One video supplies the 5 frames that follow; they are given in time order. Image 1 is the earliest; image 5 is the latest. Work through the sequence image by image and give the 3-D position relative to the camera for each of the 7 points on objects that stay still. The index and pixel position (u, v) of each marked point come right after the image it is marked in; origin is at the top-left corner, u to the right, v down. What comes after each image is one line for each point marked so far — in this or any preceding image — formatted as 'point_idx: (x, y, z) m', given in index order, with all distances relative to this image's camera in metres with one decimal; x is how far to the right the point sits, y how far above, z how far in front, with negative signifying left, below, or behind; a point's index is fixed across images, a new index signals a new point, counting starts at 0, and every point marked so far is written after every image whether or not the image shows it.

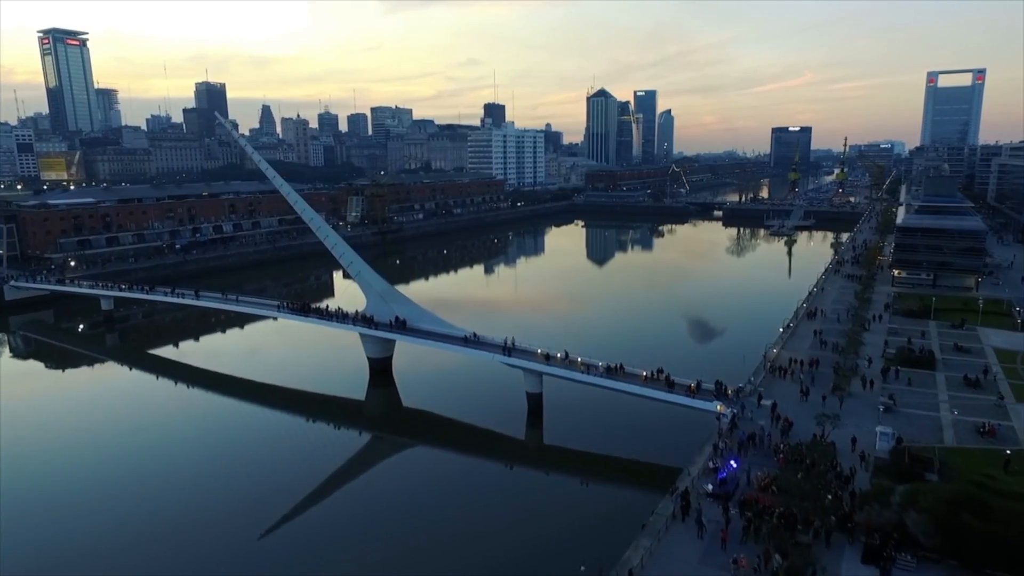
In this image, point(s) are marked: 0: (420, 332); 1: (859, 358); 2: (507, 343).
0: (-2.6, -1.3, +18.0) m
1: (+9.0, -1.8, +16.4) m
2: (-0.1, -1.5, +17.0) m
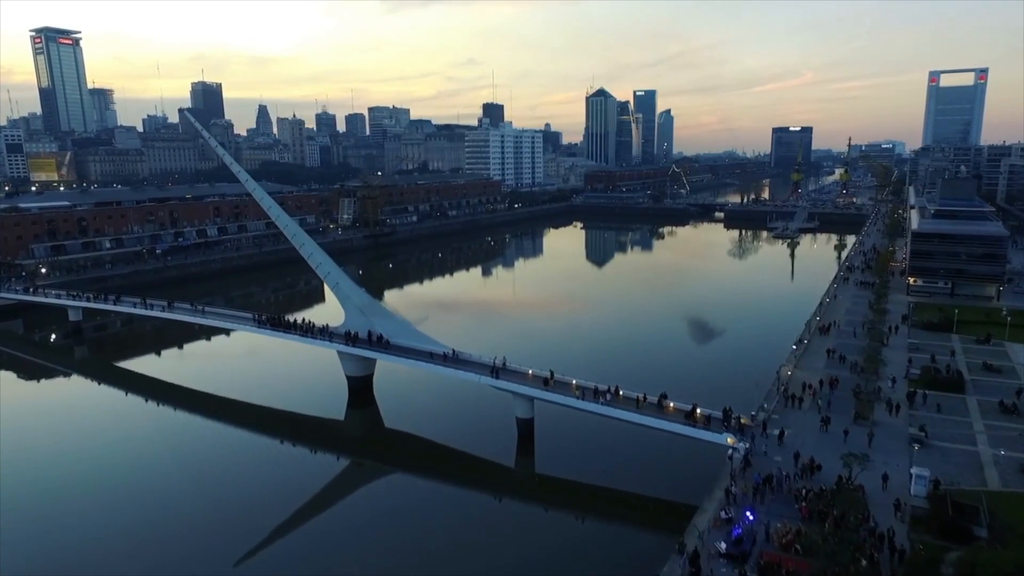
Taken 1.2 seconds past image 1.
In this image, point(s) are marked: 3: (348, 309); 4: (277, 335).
0: (-2.9, -1.6, +16.5) m
1: (+8.7, -2.2, +15.0) m
2: (-0.4, -1.9, +15.5) m
3: (-4.6, -0.6, +17.8) m
4: (-6.6, -1.3, +17.9) m
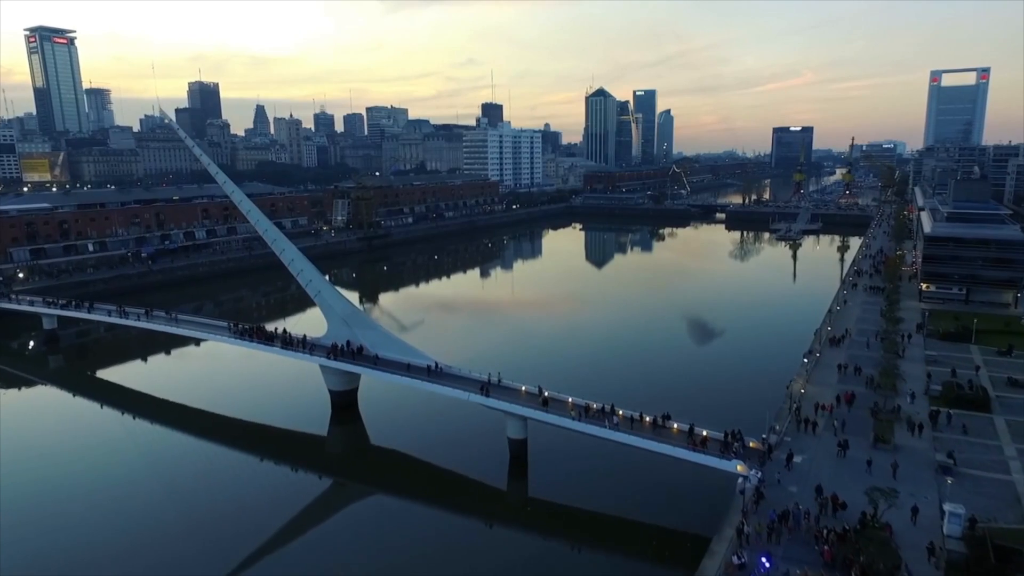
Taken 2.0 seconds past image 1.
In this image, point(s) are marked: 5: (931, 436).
0: (-3.1, -1.9, +15.5) m
1: (+8.5, -2.4, +14.0) m
2: (-0.6, -2.1, +14.5) m
3: (-4.8, -0.8, +16.8) m
4: (-6.8, -1.5, +16.8) m
5: (+8.0, -2.8, +12.1) m
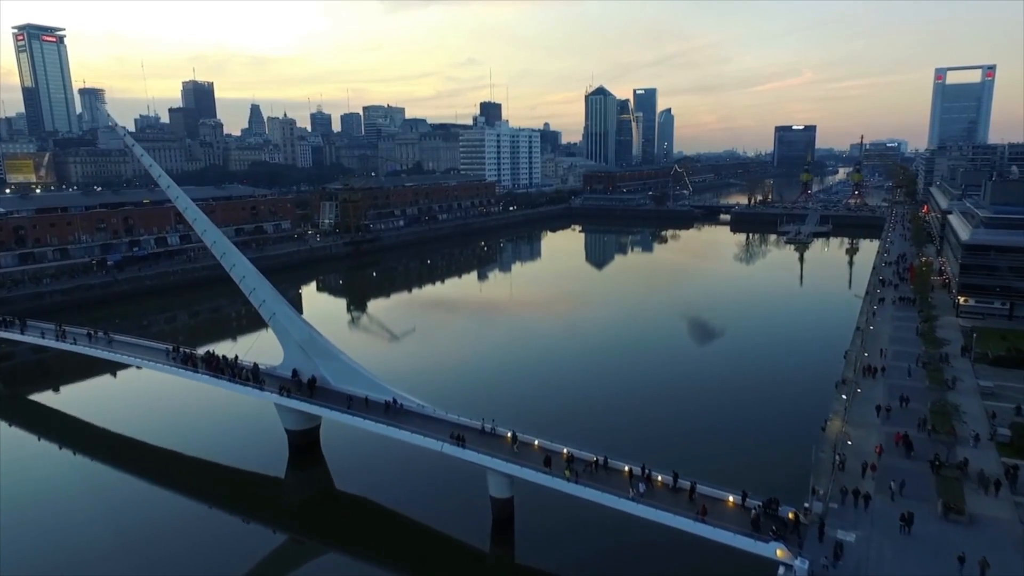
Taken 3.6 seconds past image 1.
0: (-3.4, -2.3, +13.2) m
1: (+8.2, -2.8, +11.6) m
2: (-0.9, -2.6, +12.2) m
3: (-5.1, -1.3, +14.4) m
4: (-7.1, -2.0, +14.5) m
5: (+7.7, -3.3, +9.7) m
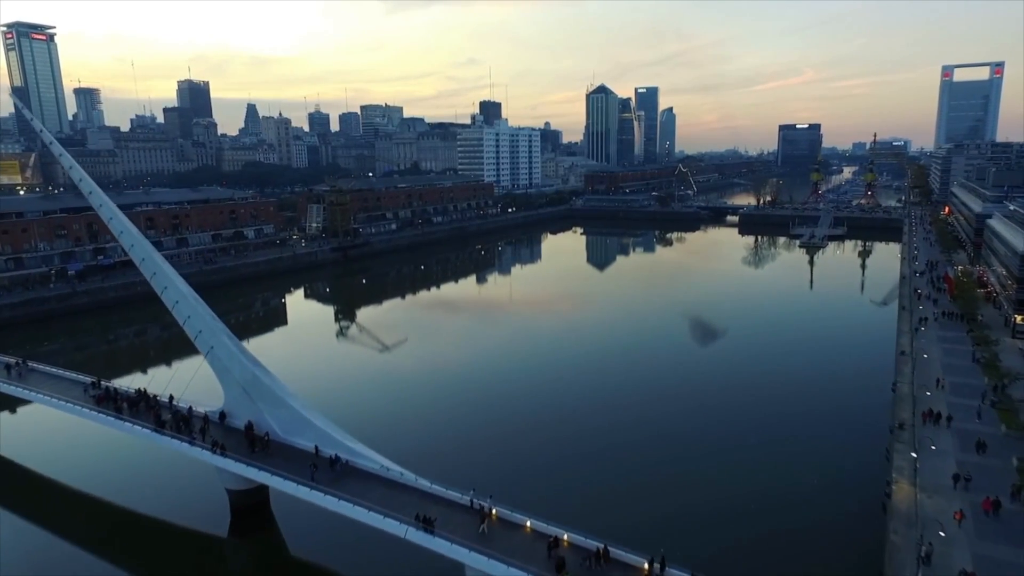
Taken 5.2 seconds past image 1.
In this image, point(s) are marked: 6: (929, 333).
0: (-3.6, -2.9, +10.6) m
1: (+8.0, -3.3, +9.0) m
2: (-1.1, -3.1, +9.6) m
3: (-5.3, -1.8, +11.9) m
4: (-7.3, -2.6, +11.9) m
5: (+7.5, -3.8, +7.2) m
6: (+12.1, -1.4, +18.4) m
